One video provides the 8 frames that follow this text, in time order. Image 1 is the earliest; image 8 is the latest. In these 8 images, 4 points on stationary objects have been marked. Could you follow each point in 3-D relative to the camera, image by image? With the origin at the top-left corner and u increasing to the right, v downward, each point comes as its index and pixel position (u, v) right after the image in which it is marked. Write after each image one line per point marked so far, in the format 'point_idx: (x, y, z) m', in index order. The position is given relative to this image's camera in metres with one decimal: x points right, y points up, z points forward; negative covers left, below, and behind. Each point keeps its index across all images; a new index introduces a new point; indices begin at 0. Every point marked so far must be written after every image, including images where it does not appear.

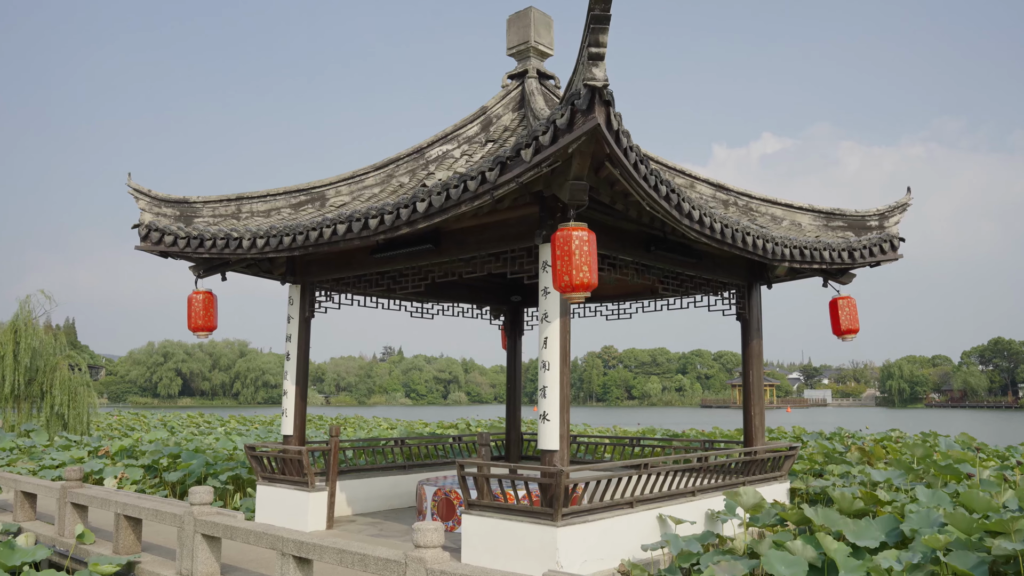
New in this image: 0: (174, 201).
0: (-3.6, +0.9, +8.9) m
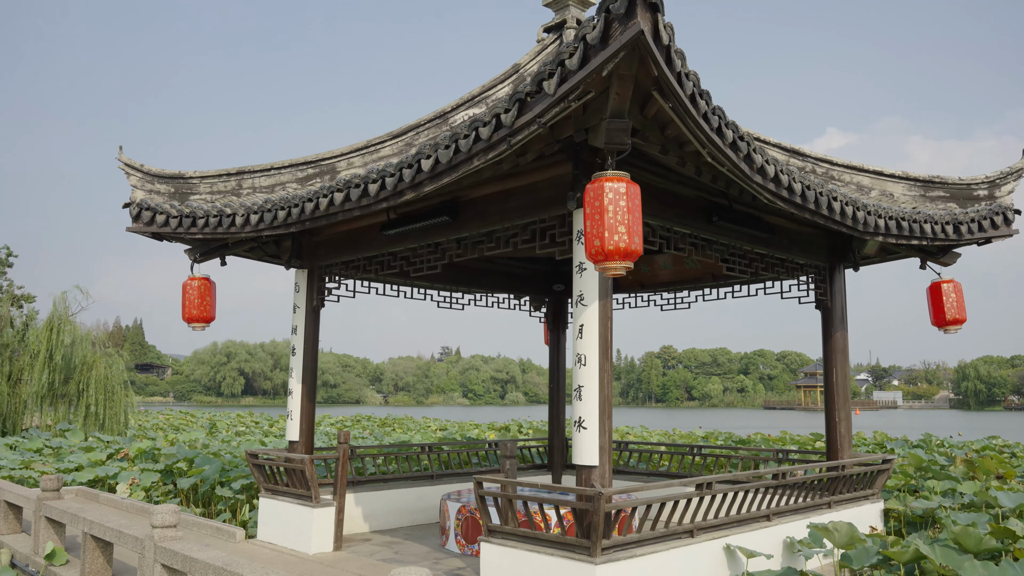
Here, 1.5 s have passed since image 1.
0: (-3.3, +1.1, +7.9) m
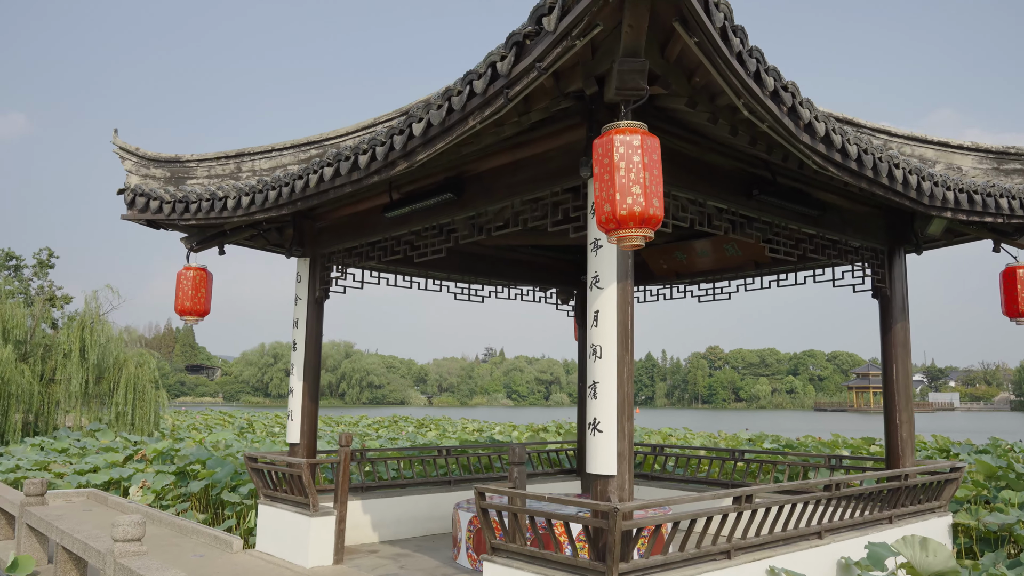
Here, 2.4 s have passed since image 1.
0: (-3.1, +1.2, +7.4) m
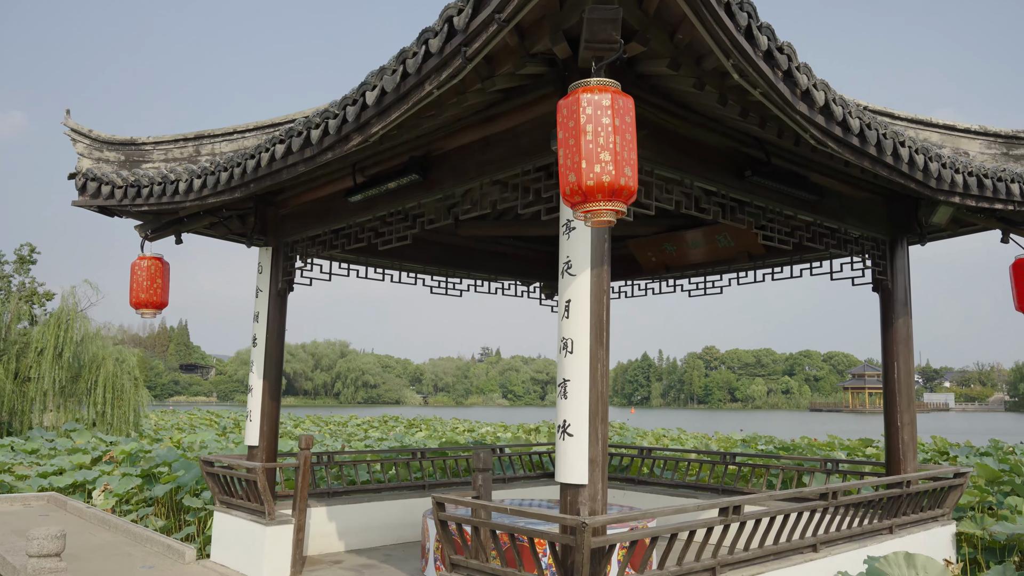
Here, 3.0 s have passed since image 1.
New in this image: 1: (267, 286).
0: (-3.3, +1.2, +6.9) m
1: (-2.0, 0.0, +6.6) m
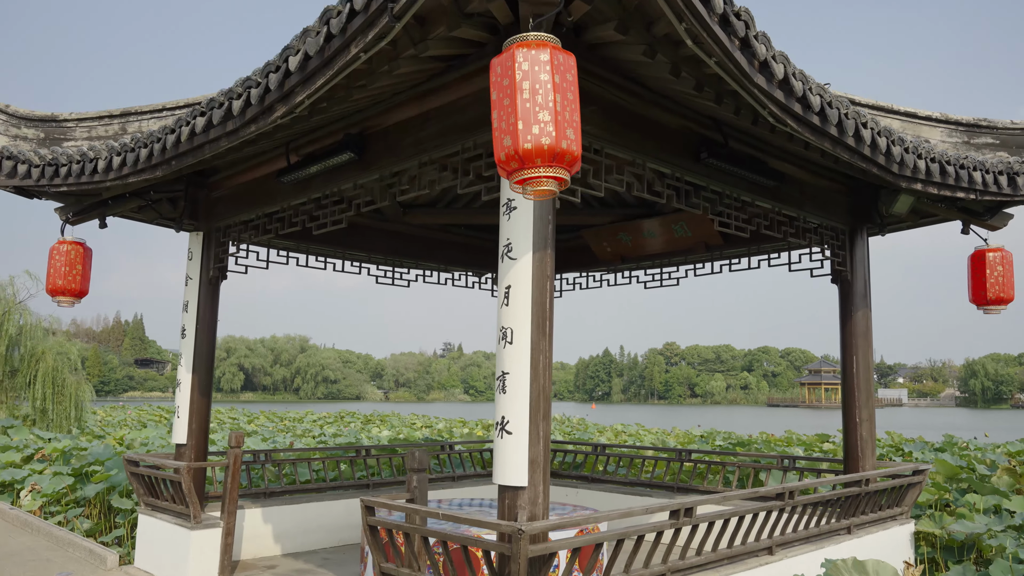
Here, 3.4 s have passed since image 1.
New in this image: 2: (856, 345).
0: (-3.7, +1.3, +6.4) m
1: (-2.4, +0.1, +6.2) m
2: (+2.5, -0.4, +6.0) m
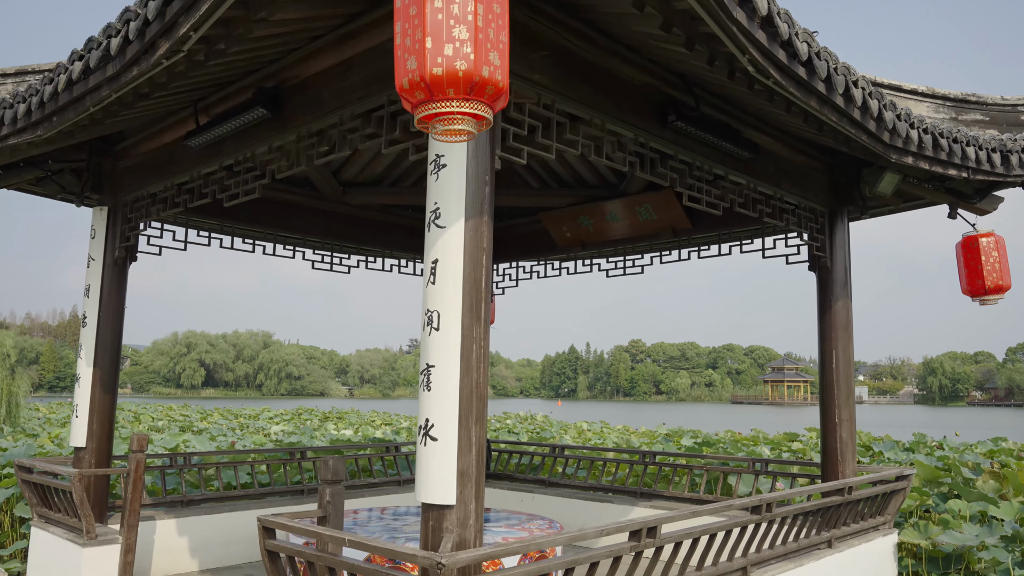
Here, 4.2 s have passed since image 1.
0: (-4.1, +1.5, +5.7) m
1: (-2.8, +0.2, +5.5) m
2: (+2.2, -0.3, +5.5) m
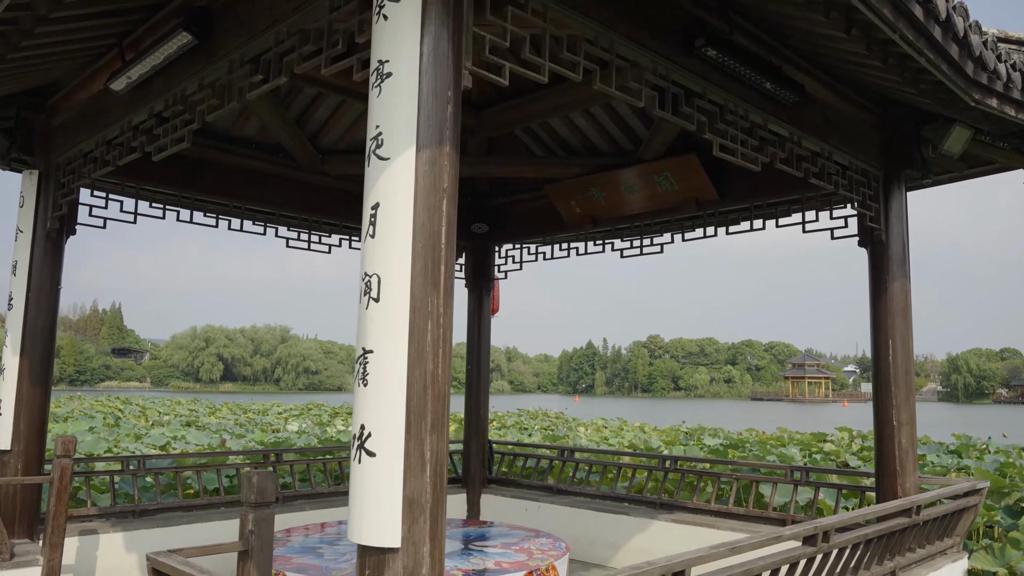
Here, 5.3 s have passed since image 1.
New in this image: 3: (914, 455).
0: (-4.1, +1.6, +4.9) m
1: (-2.8, +0.4, +4.7) m
2: (+2.1, -0.2, +4.6) m
3: (+2.2, -0.9, +4.5) m
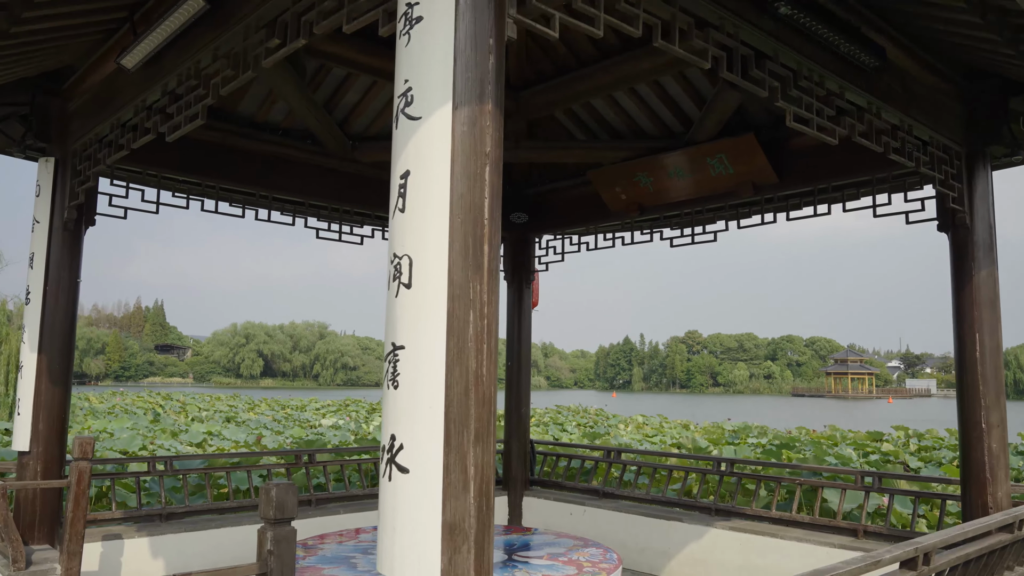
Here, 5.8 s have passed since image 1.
0: (-3.9, +1.6, +4.7) m
1: (-2.5, +0.4, +4.5) m
2: (+2.4, -0.2, +4.2) m
3: (+2.4, -0.9, +4.1) m
